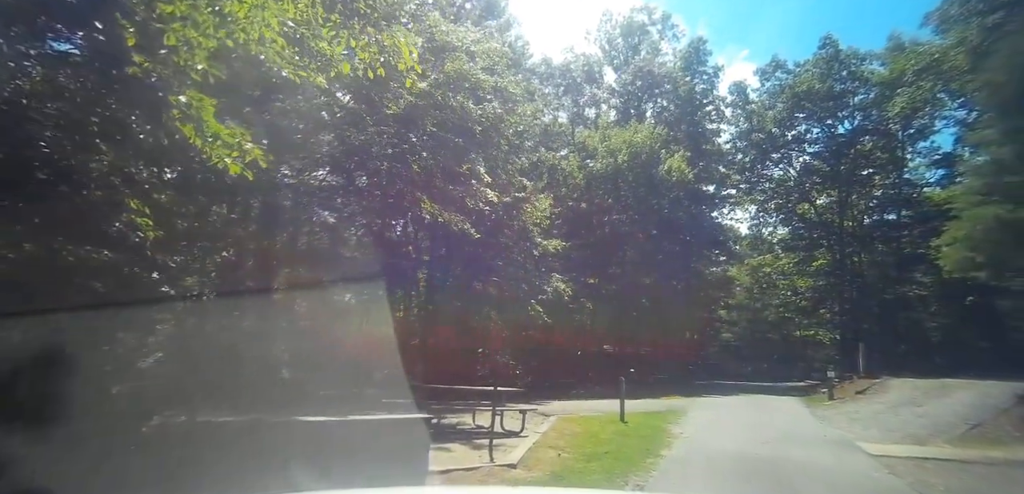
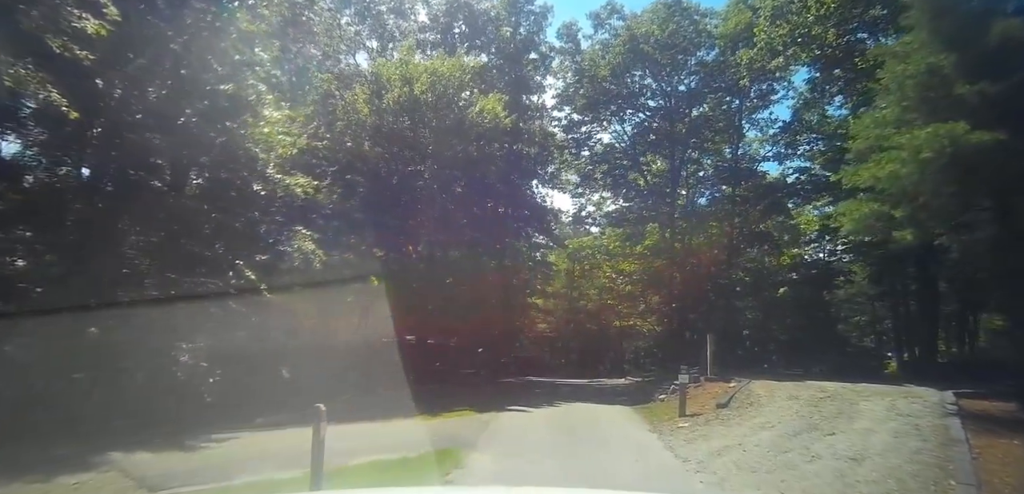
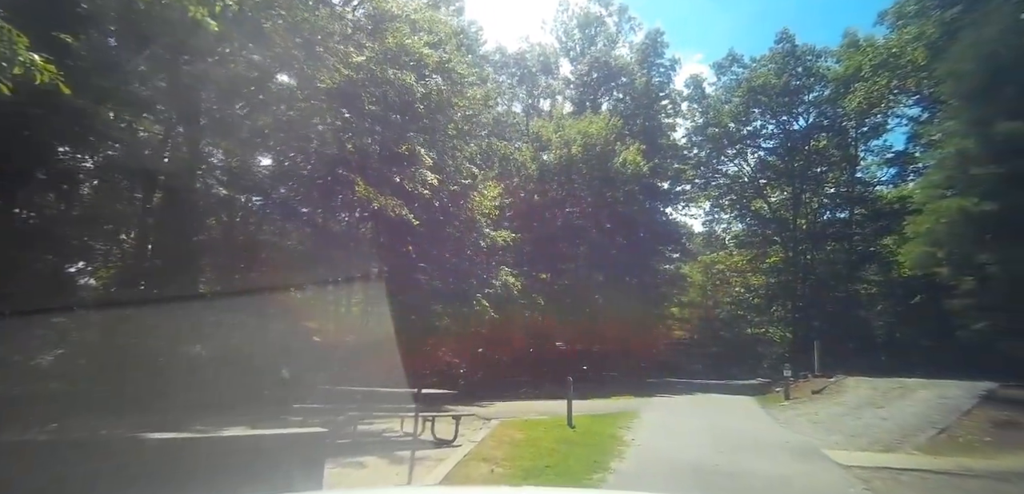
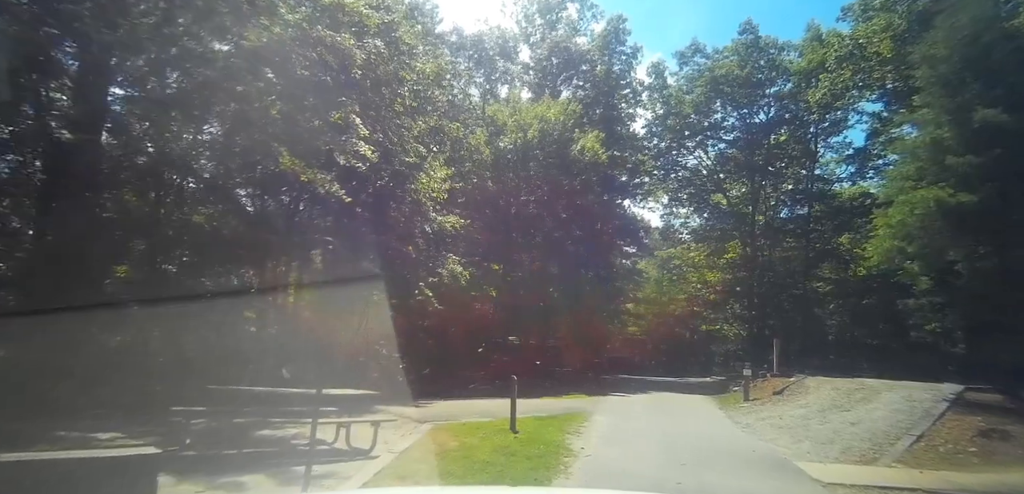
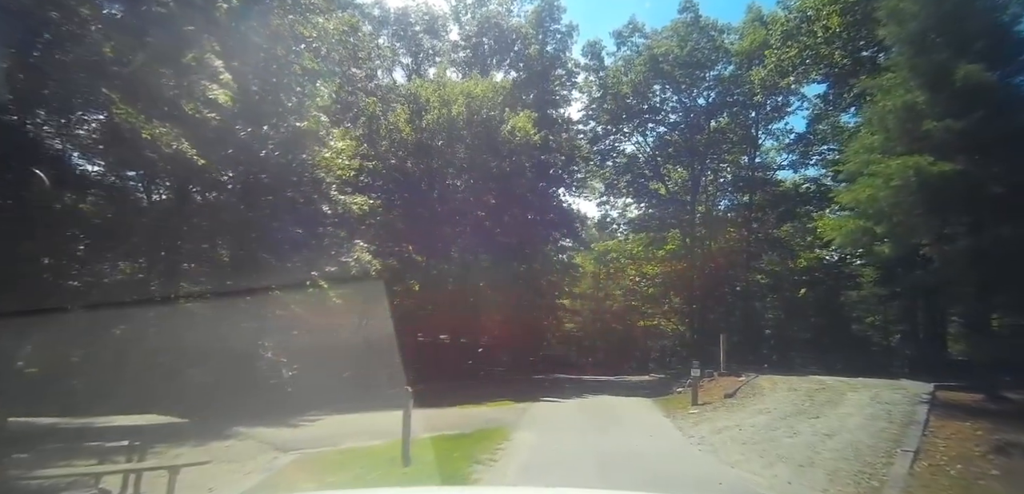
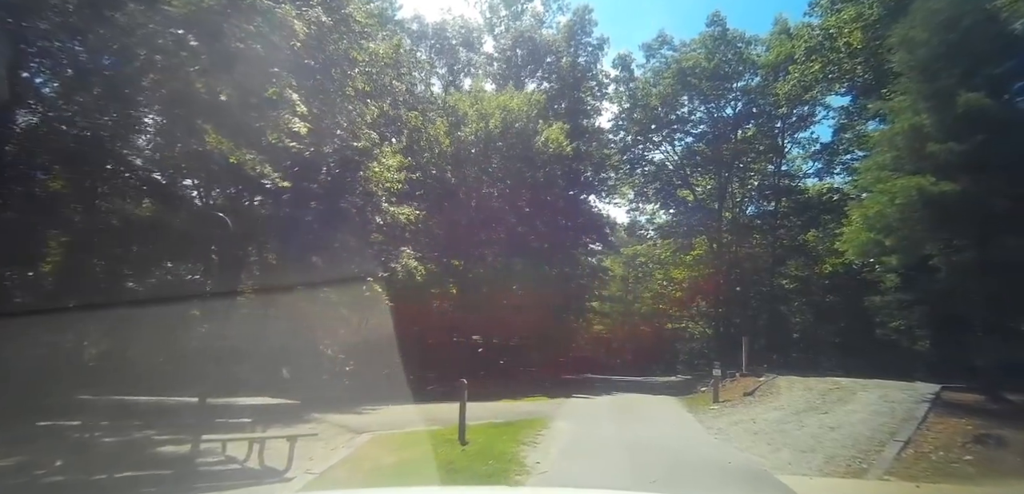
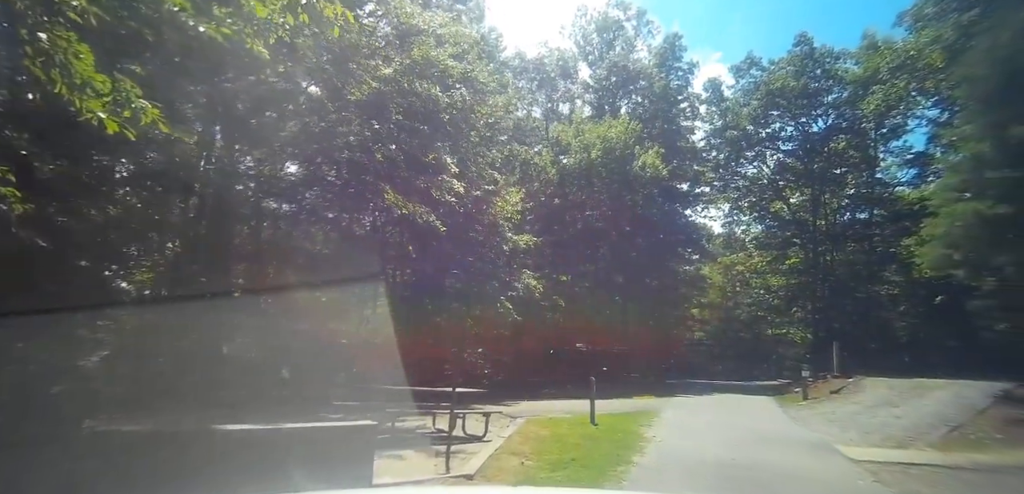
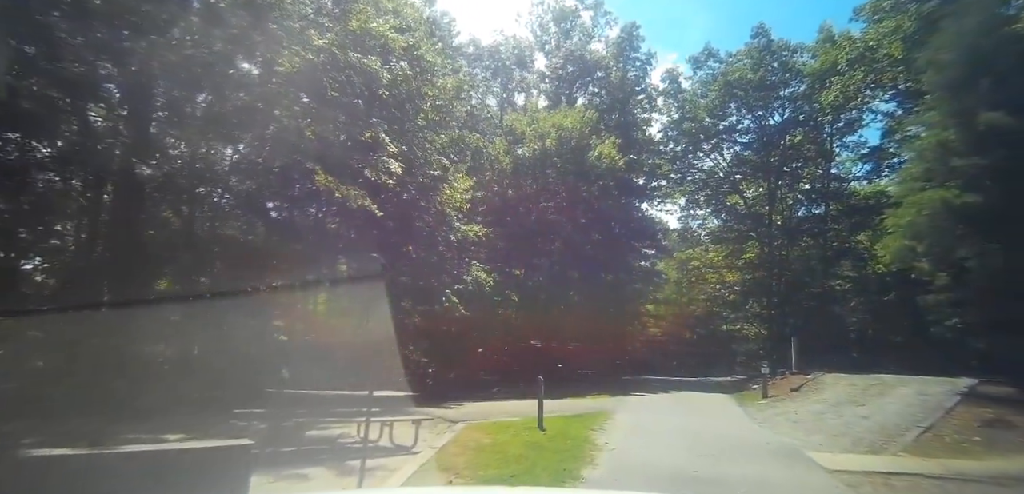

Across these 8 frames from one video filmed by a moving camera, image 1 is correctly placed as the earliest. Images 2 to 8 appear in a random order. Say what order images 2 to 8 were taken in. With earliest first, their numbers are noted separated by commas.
7, 3, 8, 4, 6, 5, 2
